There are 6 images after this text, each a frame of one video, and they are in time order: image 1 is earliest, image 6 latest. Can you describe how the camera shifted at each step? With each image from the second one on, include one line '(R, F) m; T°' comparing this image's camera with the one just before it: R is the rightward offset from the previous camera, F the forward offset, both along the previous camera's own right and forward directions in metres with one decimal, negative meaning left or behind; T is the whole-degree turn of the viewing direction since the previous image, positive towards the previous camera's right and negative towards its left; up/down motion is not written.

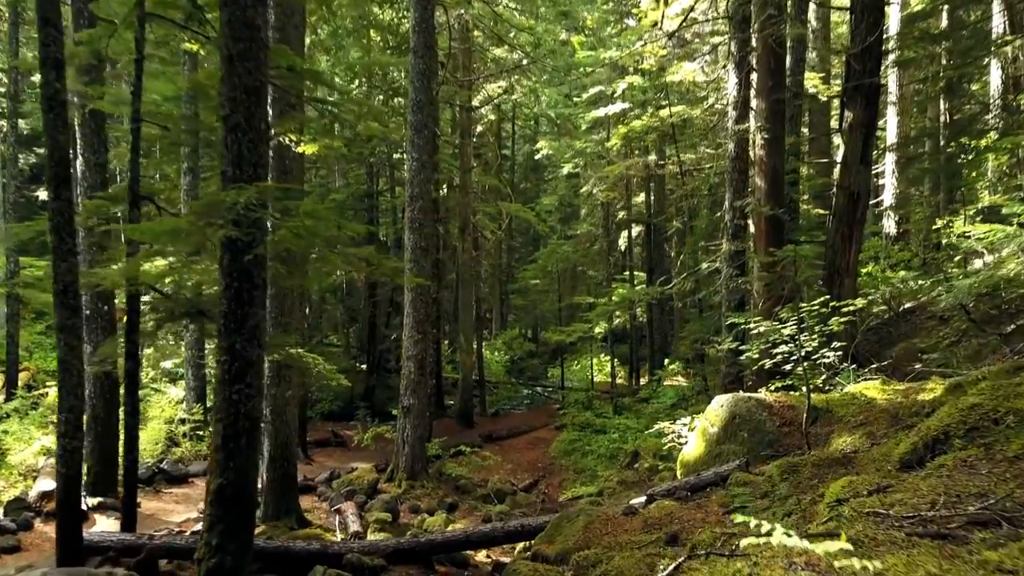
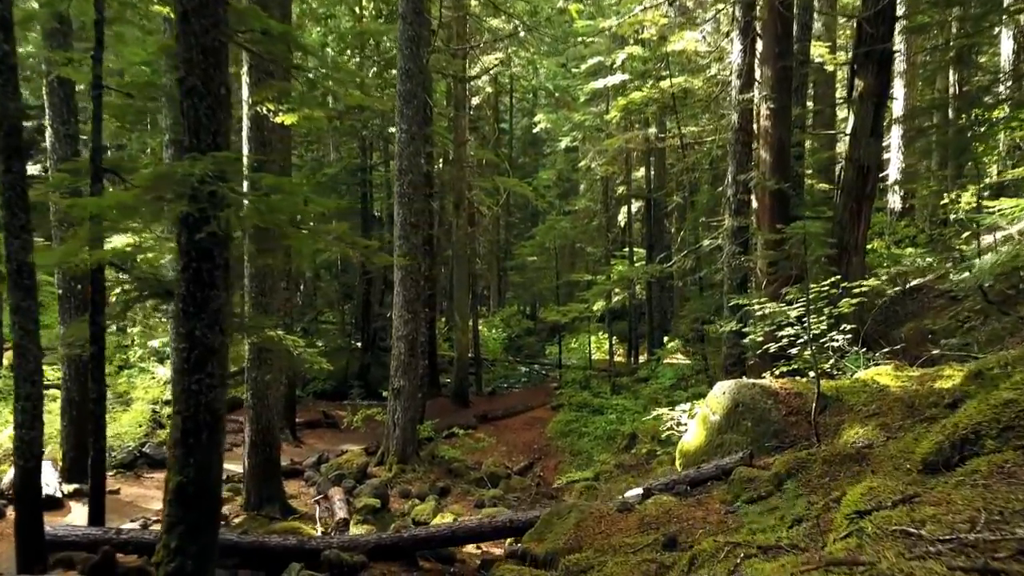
(+0.1, +0.4) m; 0°
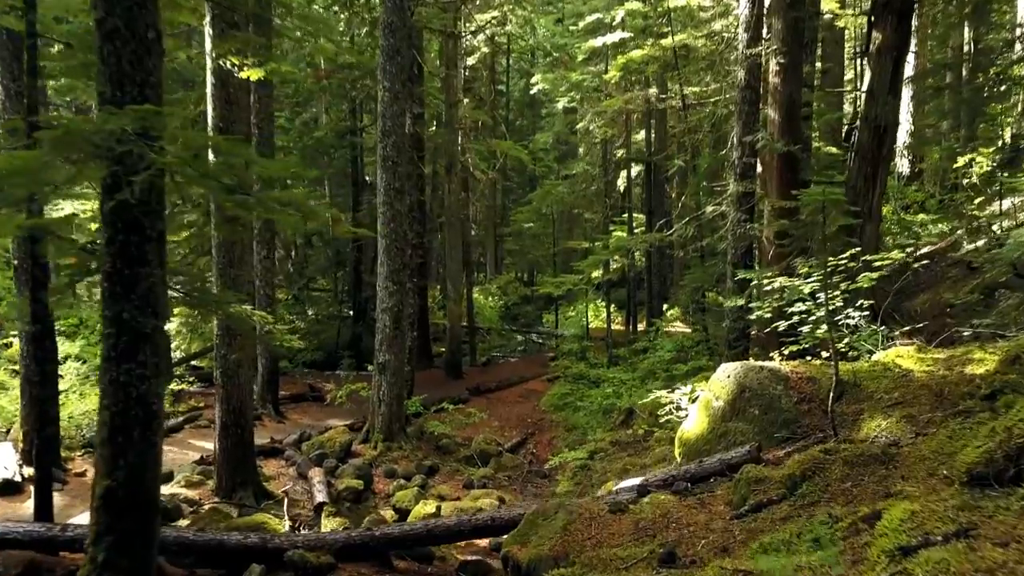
(+0.1, +0.6) m; 0°
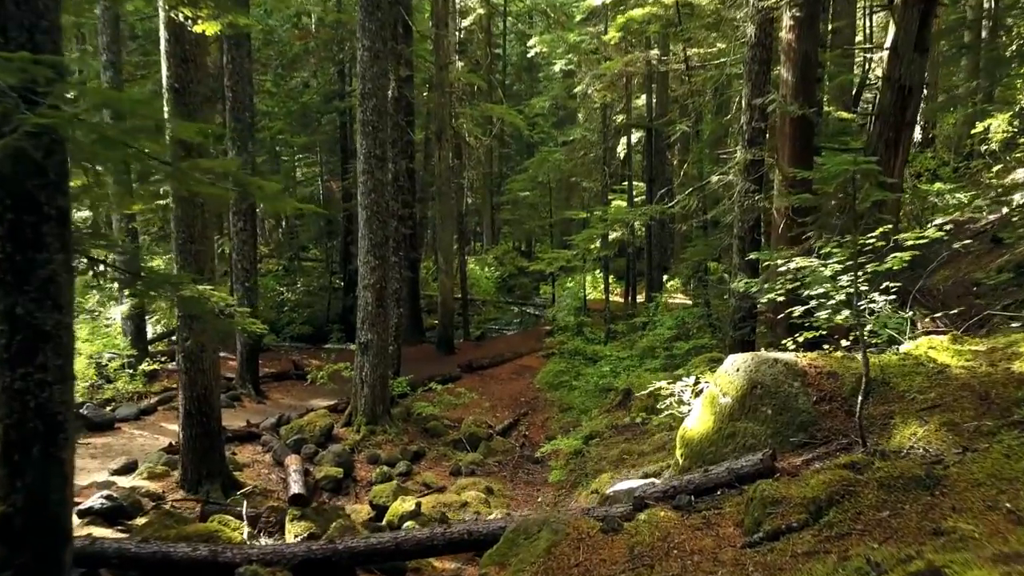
(+0.1, +0.7) m; 0°
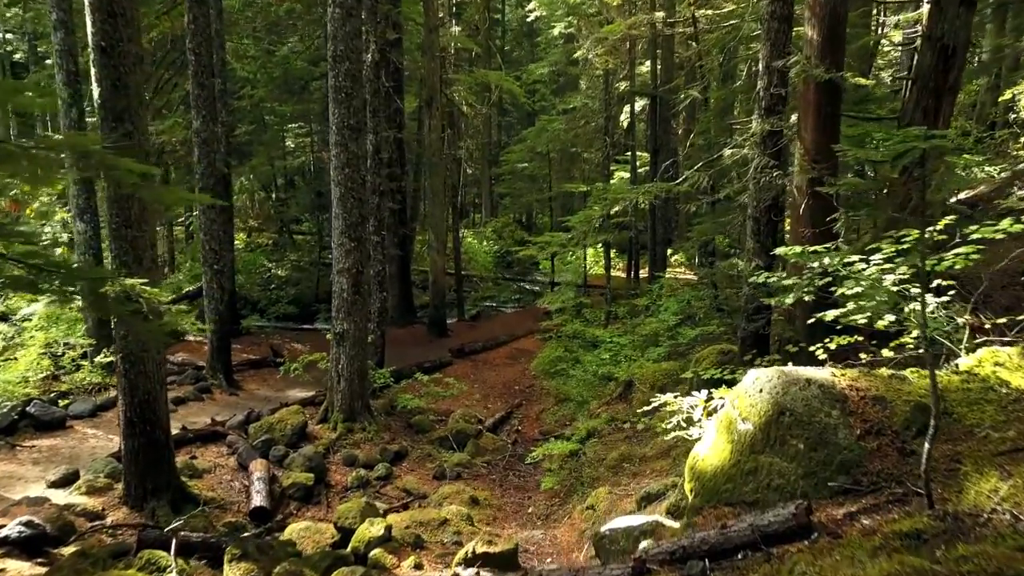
(+0.2, +0.9) m; 0°
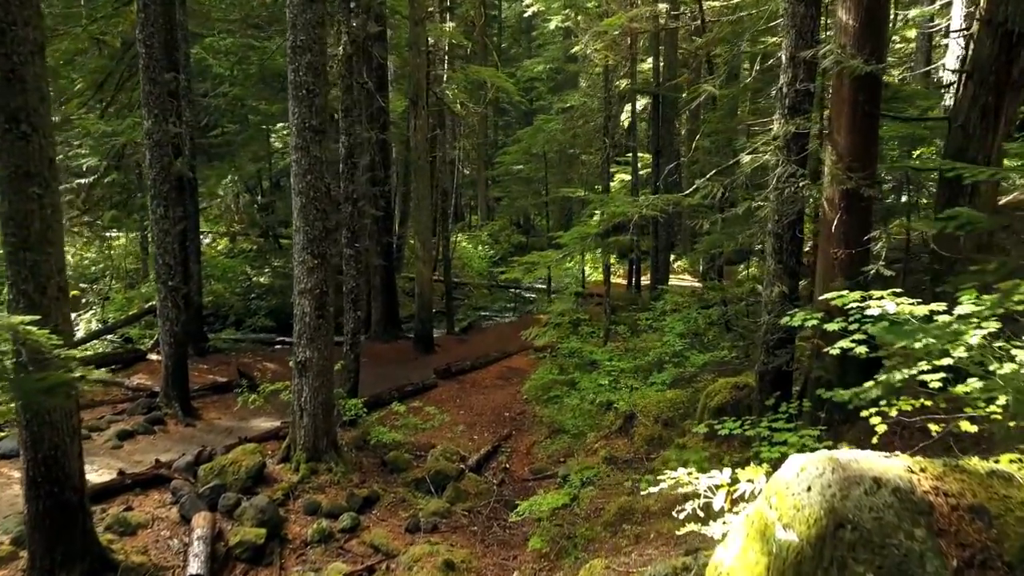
(+0.2, +1.1) m; 0°
